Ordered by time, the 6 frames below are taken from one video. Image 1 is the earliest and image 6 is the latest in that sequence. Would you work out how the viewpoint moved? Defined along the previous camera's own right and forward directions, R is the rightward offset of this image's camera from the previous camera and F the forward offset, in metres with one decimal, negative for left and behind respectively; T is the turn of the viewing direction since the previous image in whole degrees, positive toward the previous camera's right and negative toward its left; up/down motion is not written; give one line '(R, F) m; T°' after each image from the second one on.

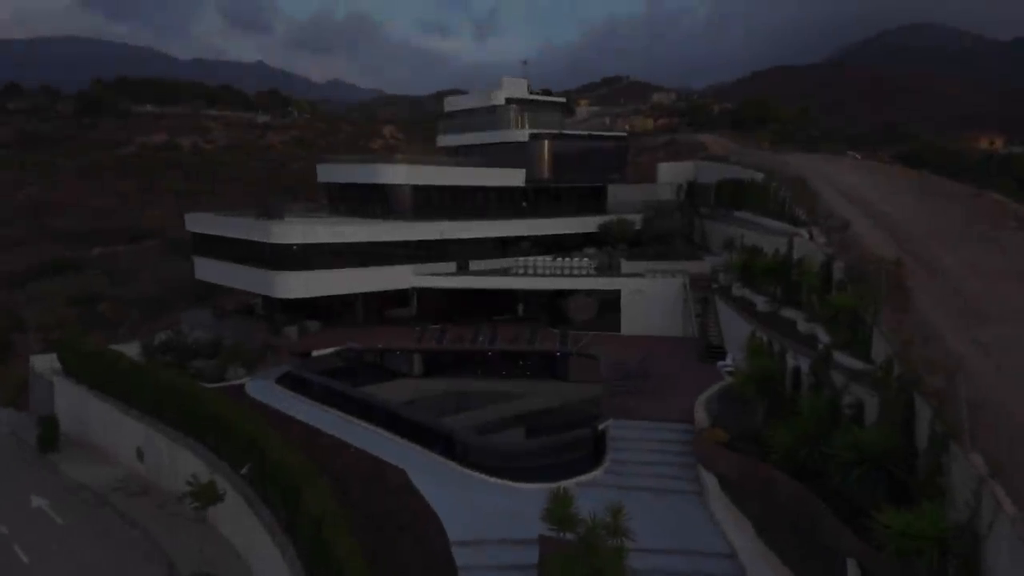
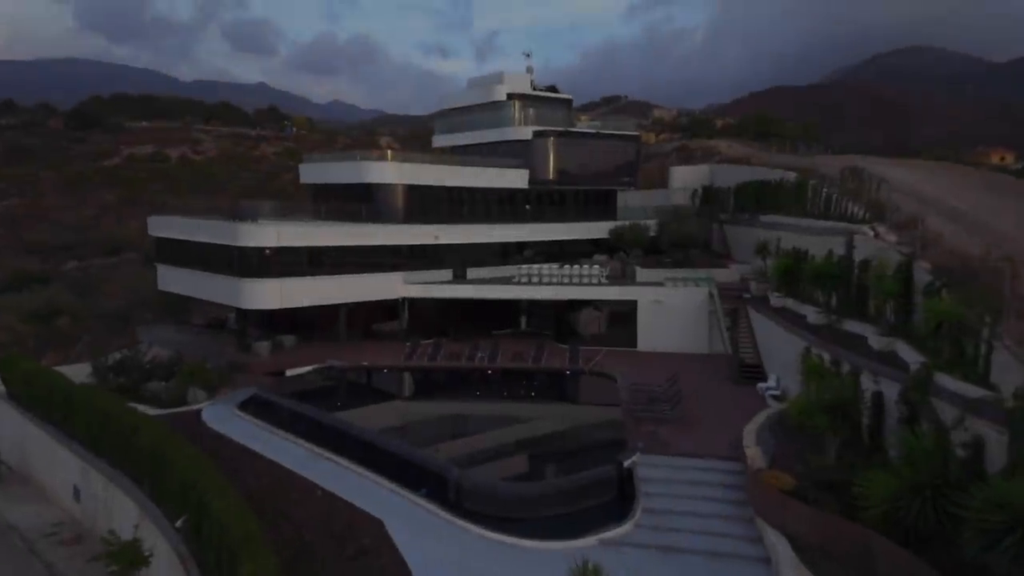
(-0.1, +3.6) m; 0°
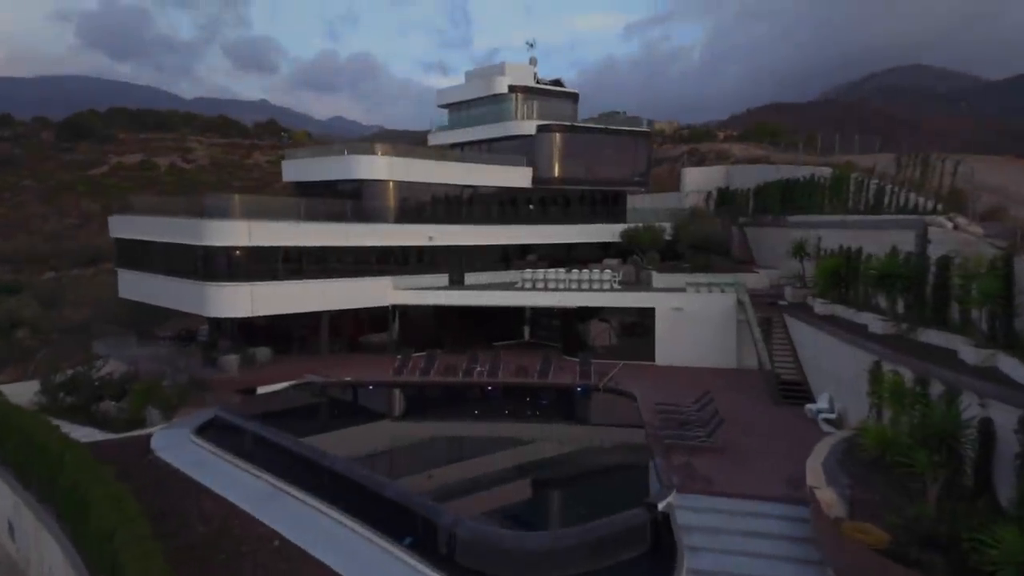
(-0.1, +3.0) m; 0°
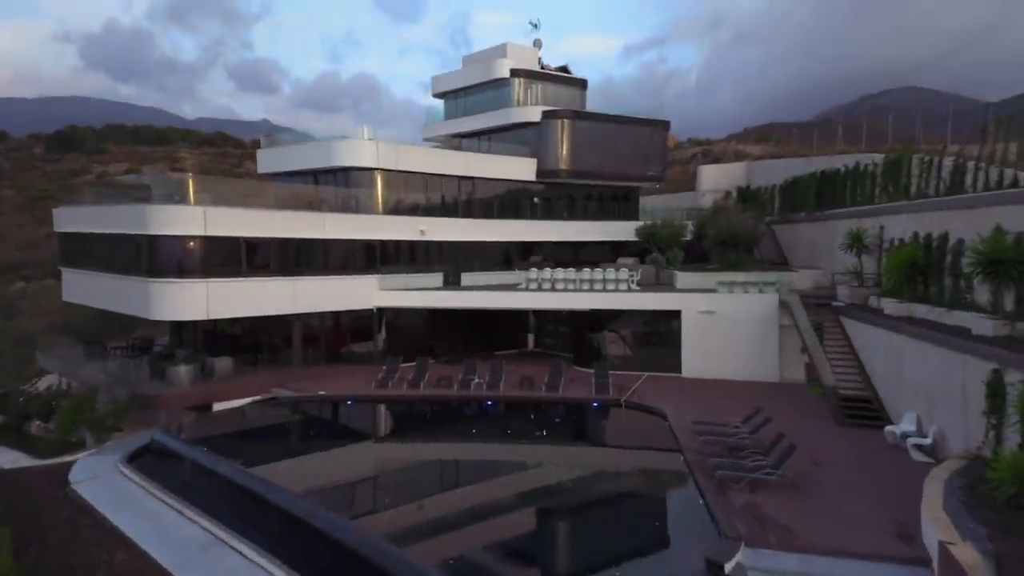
(-0.1, +3.4) m; 0°
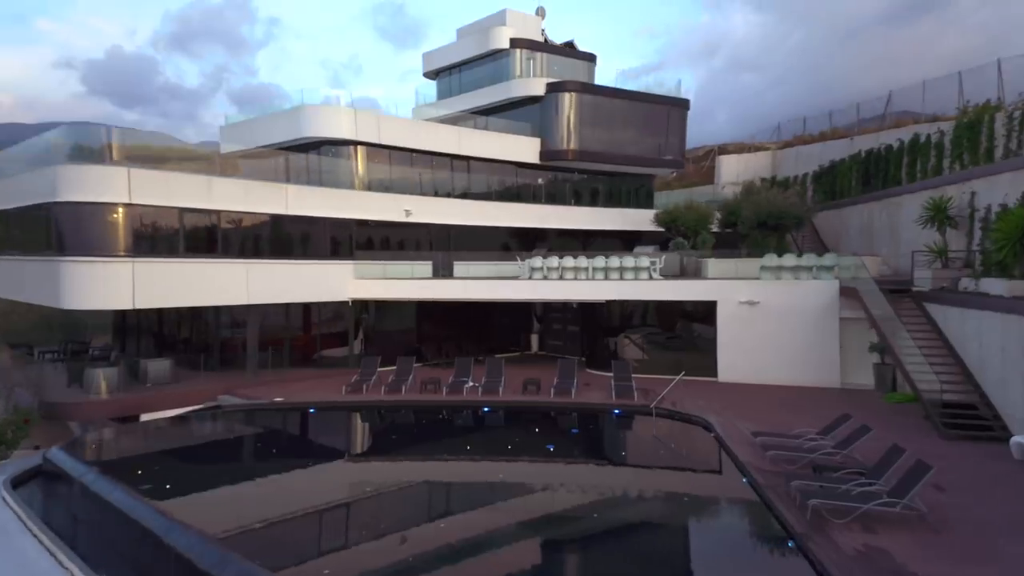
(0.0, +3.6) m; 0°
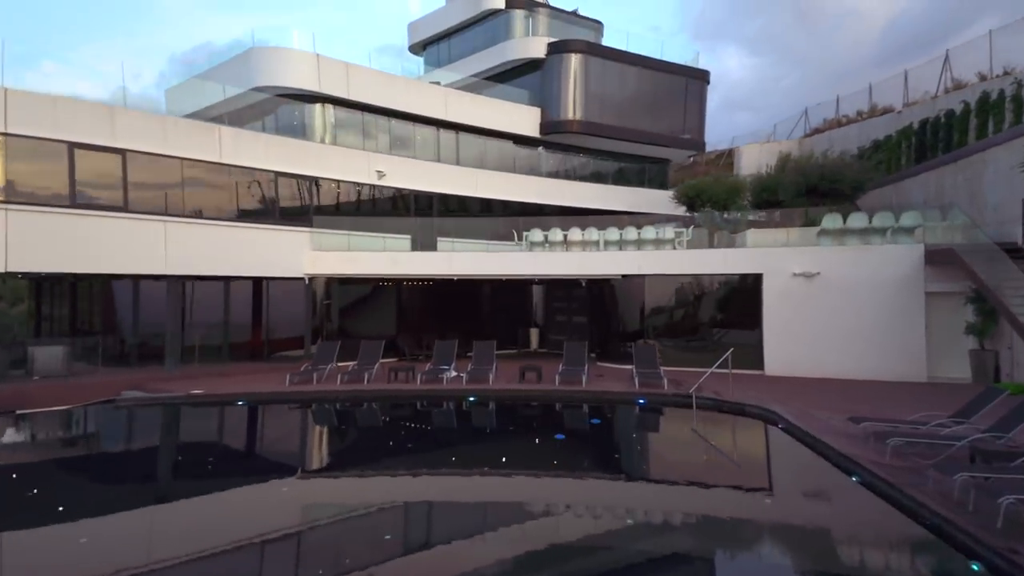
(+0.1, +3.5) m; 0°
